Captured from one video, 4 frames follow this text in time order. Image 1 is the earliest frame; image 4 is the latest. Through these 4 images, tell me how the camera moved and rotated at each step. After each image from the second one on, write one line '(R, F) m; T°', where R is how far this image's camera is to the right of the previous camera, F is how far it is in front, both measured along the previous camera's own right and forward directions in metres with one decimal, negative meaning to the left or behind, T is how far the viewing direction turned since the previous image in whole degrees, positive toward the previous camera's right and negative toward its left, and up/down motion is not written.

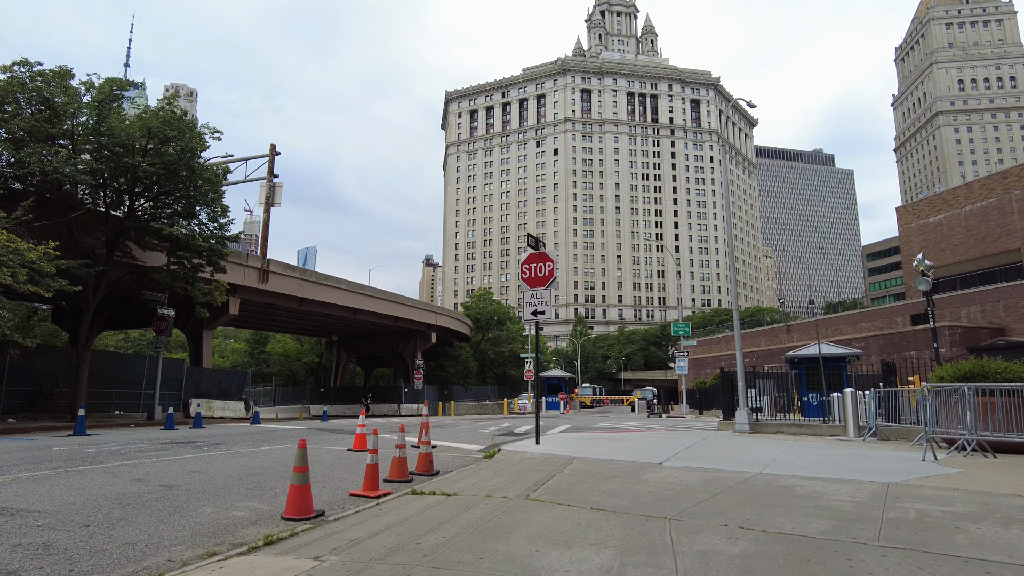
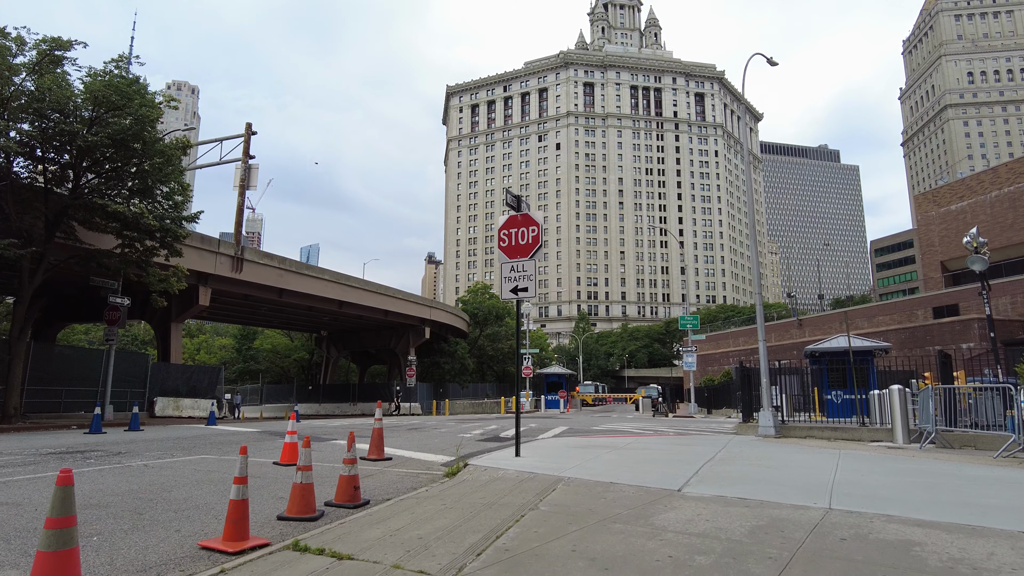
(+0.5, +2.5) m; 0°
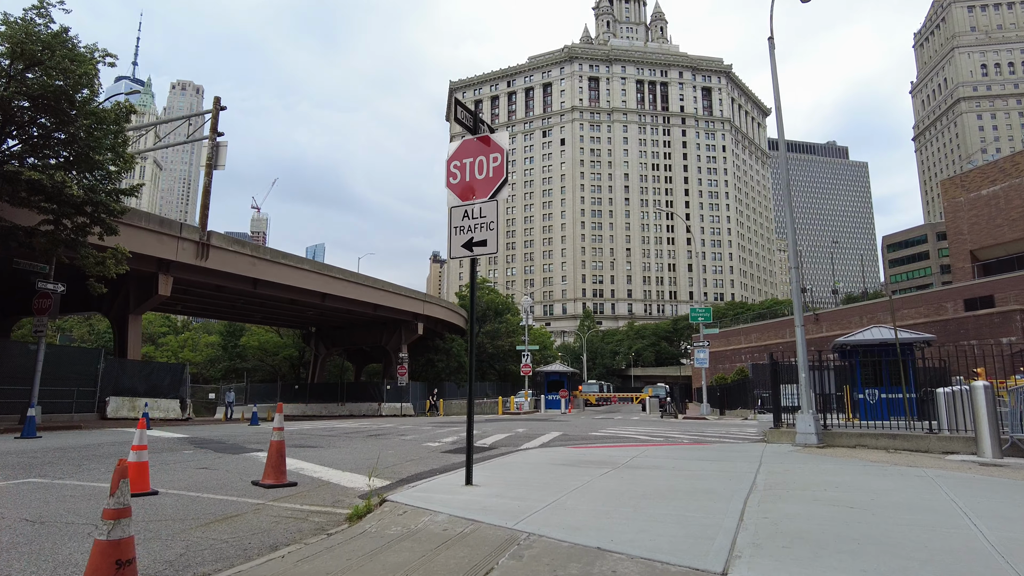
(+0.6, +2.9) m; -1°
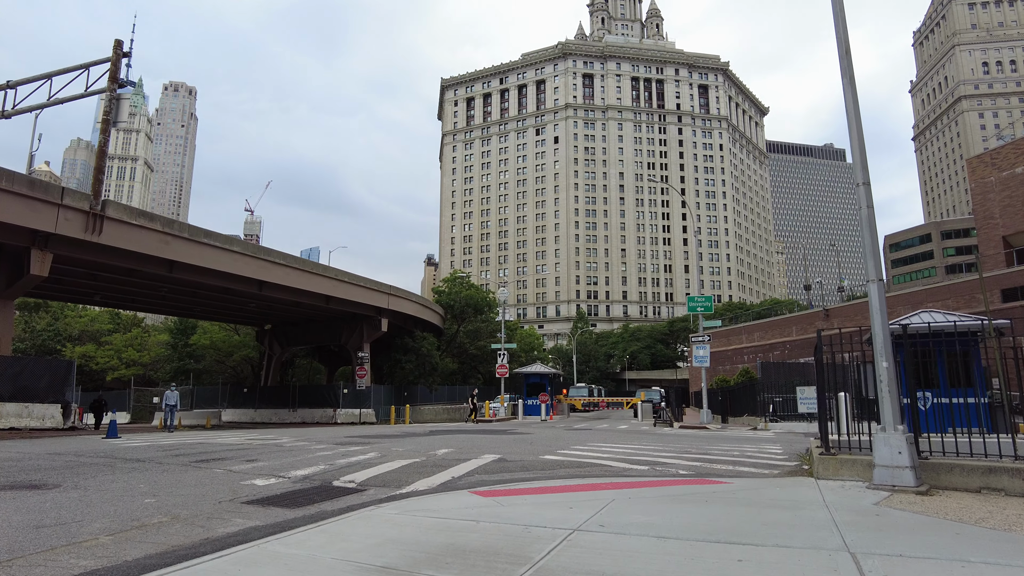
(+1.4, +4.9) m; 0°
